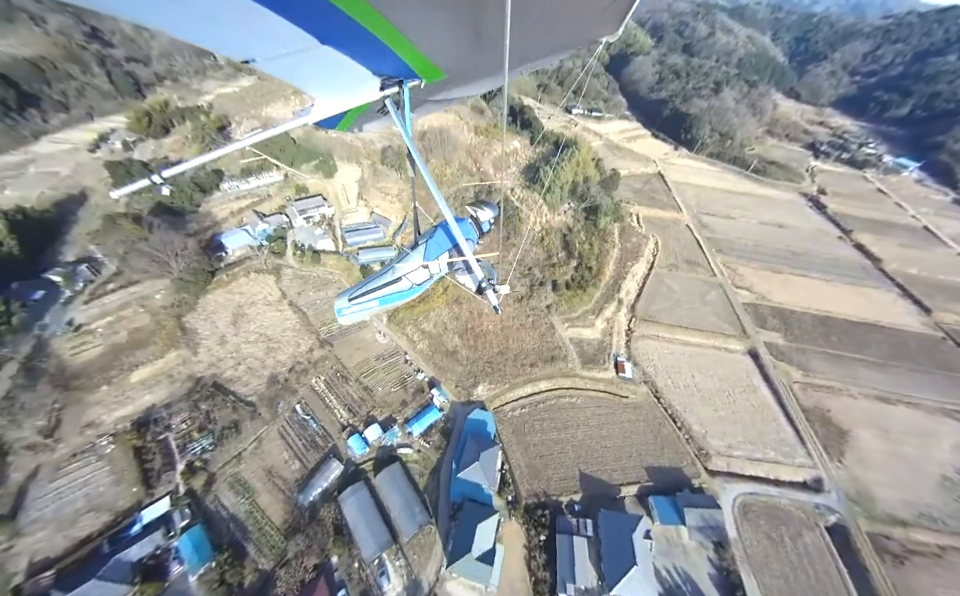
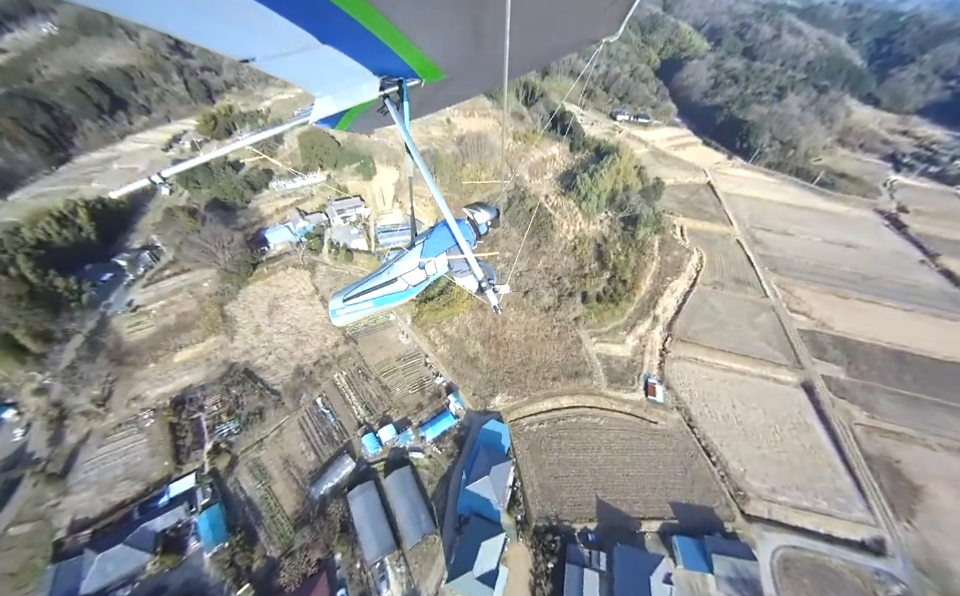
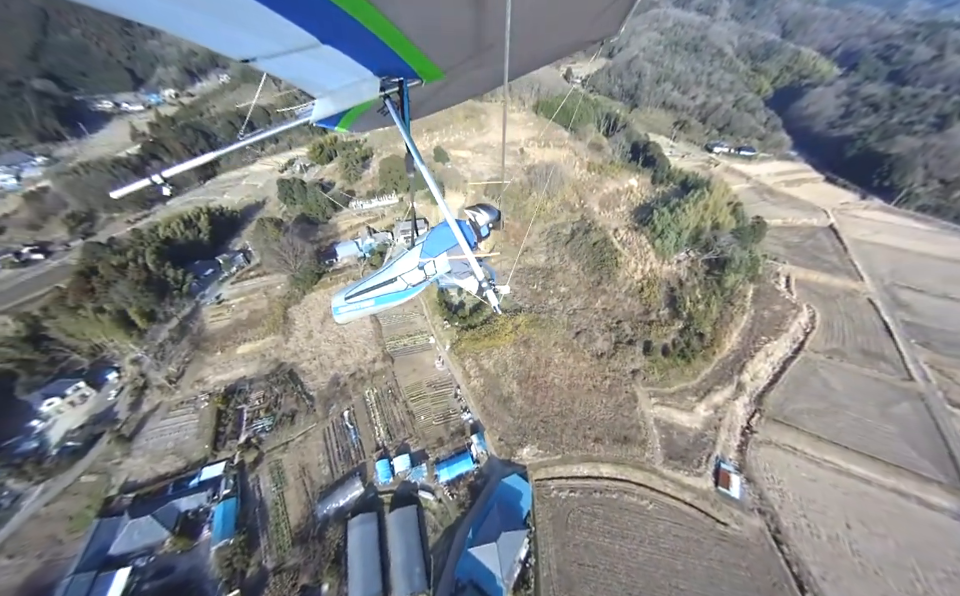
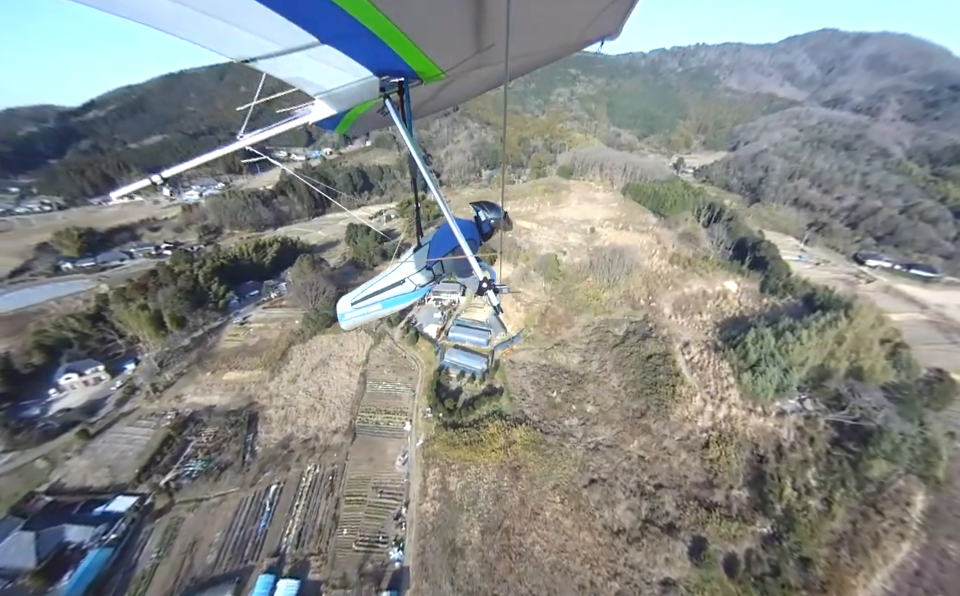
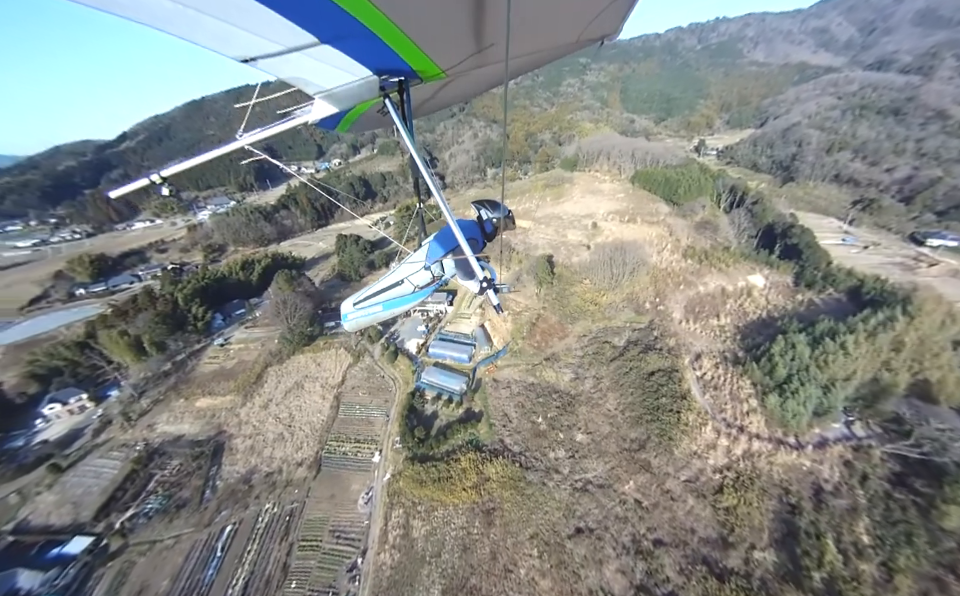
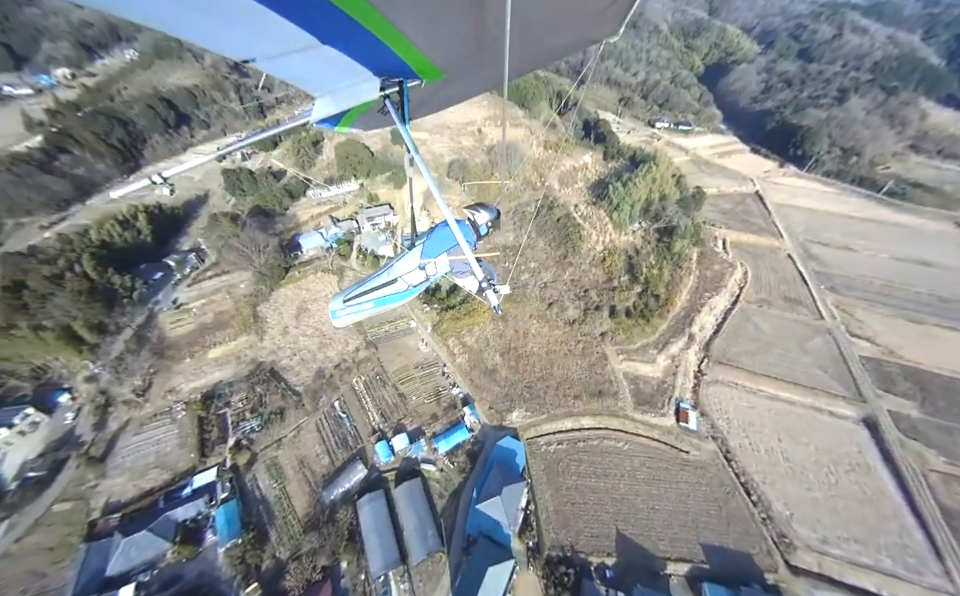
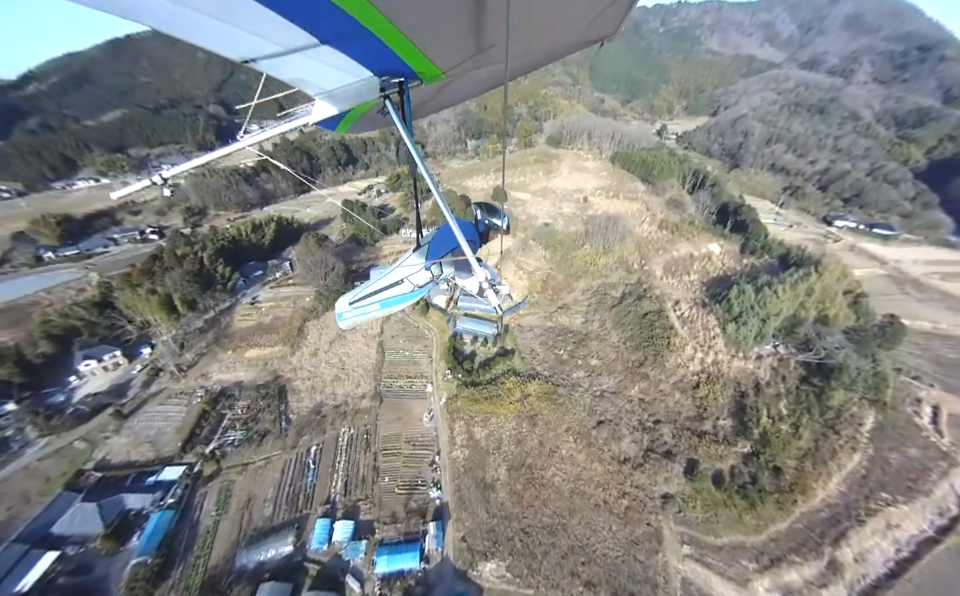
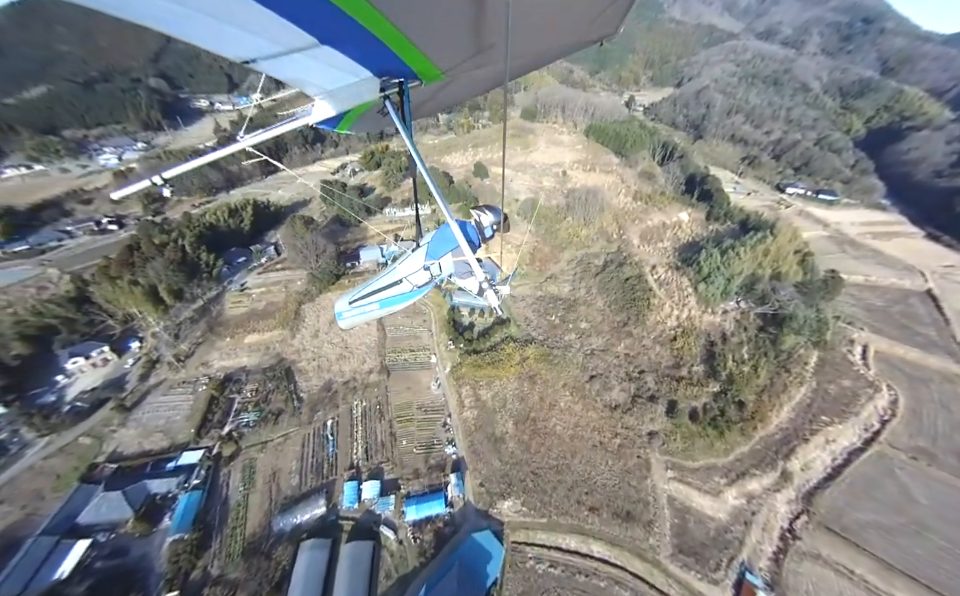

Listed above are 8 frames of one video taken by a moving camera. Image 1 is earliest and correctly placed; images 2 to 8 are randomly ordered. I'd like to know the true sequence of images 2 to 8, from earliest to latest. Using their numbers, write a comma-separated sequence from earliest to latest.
2, 6, 3, 8, 7, 4, 5
